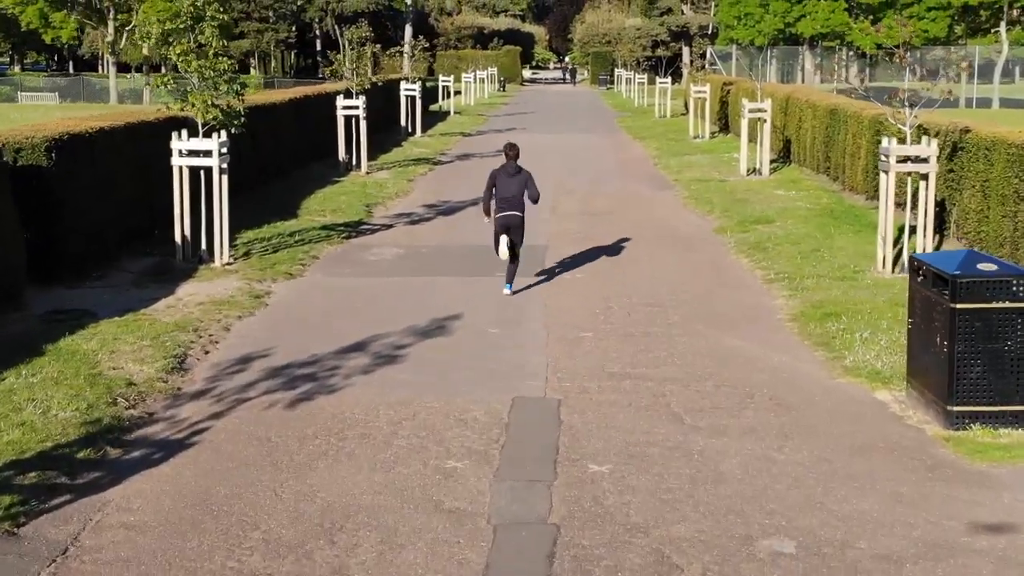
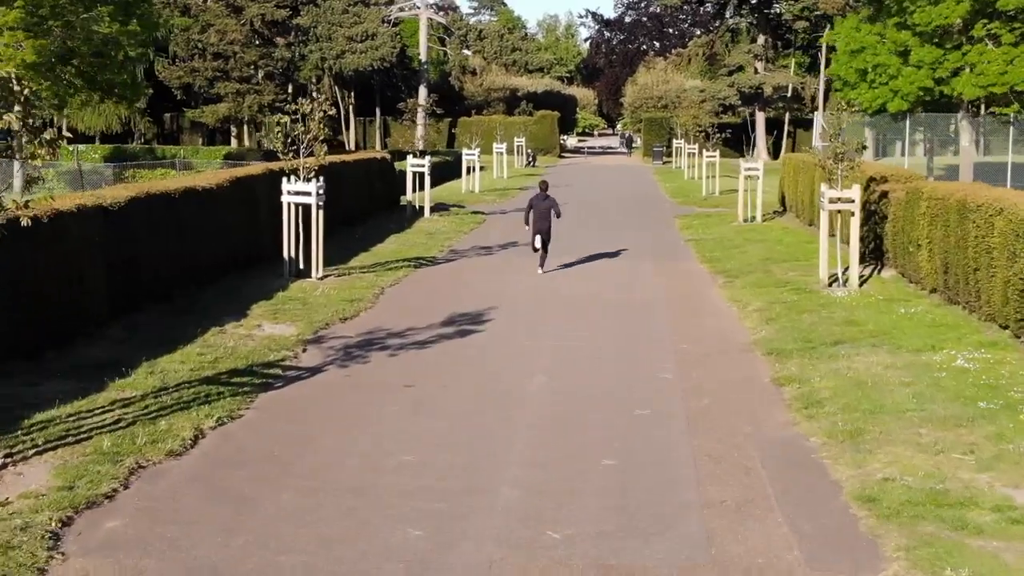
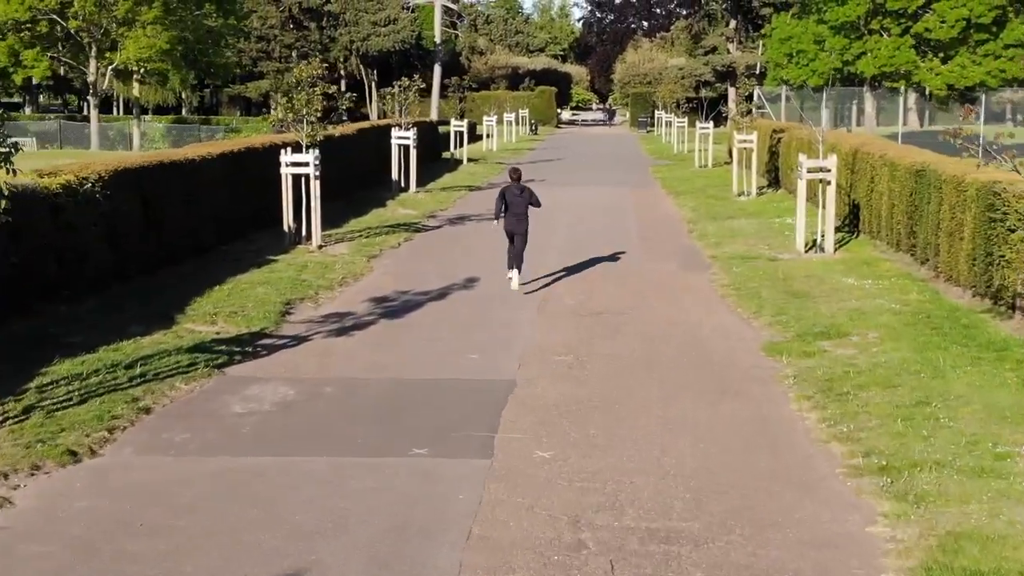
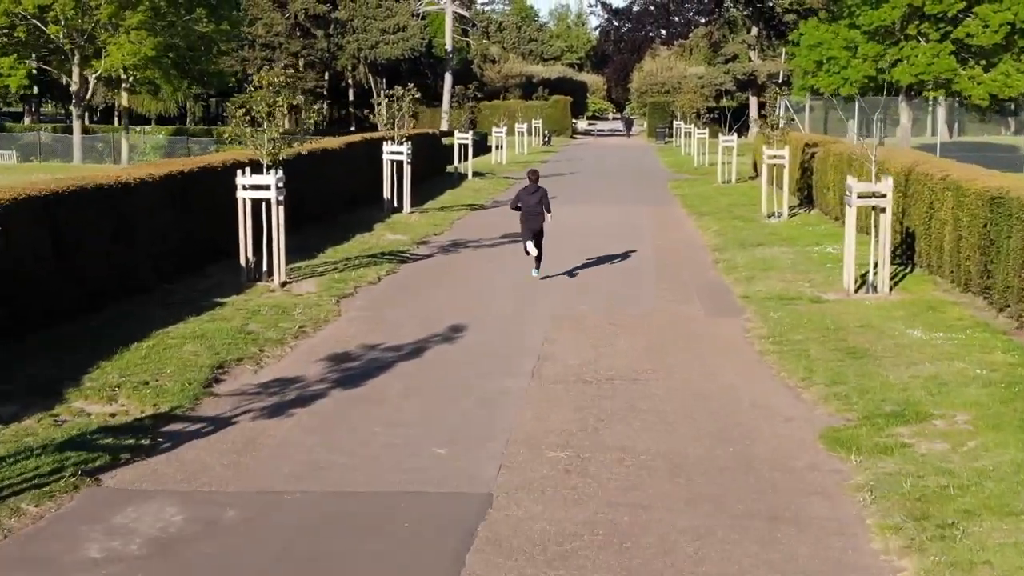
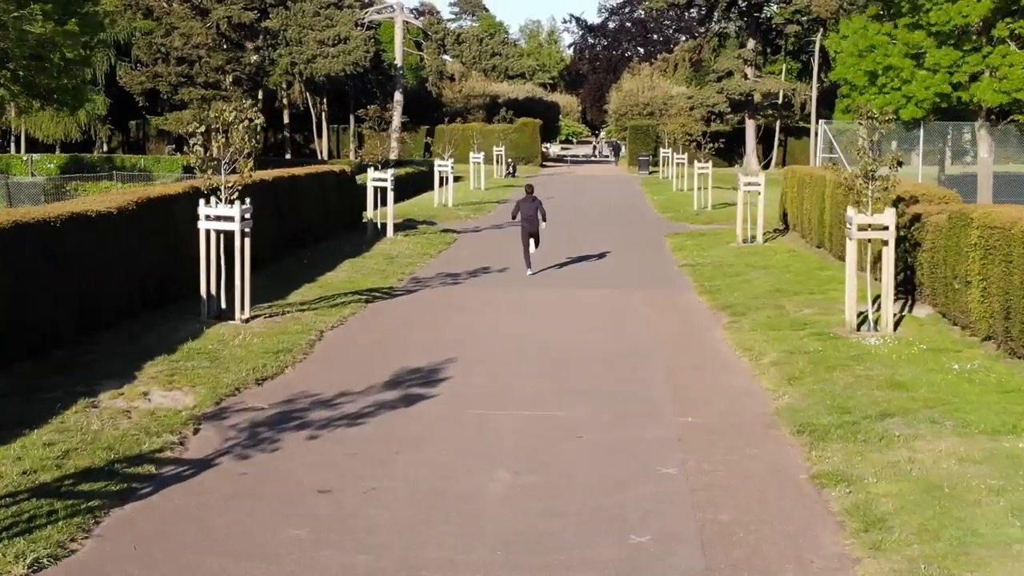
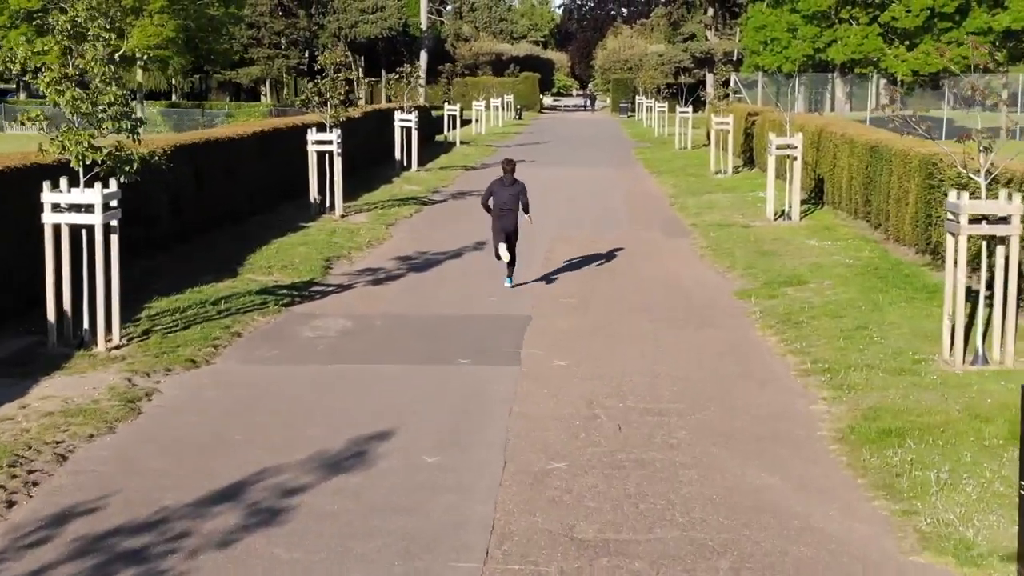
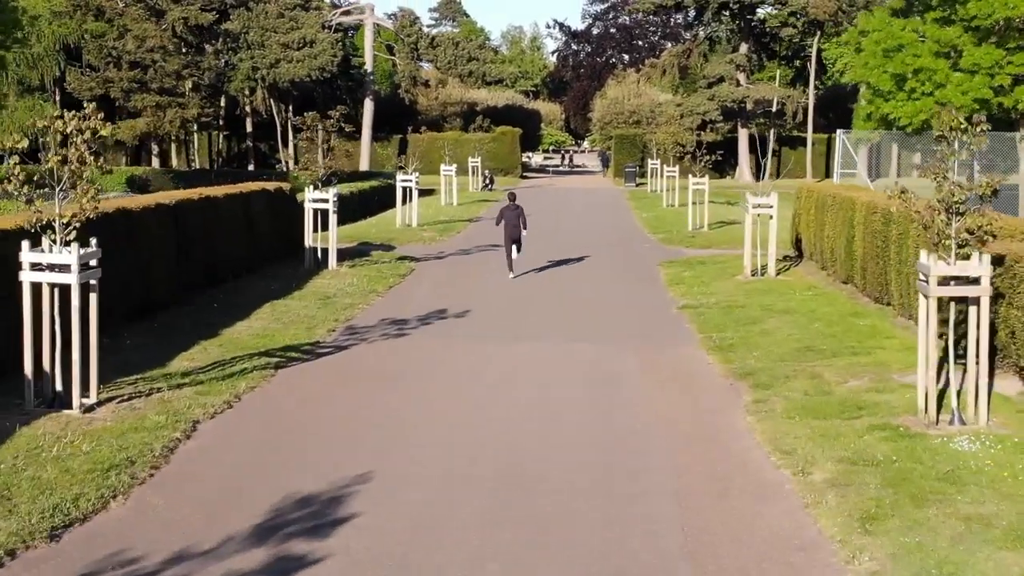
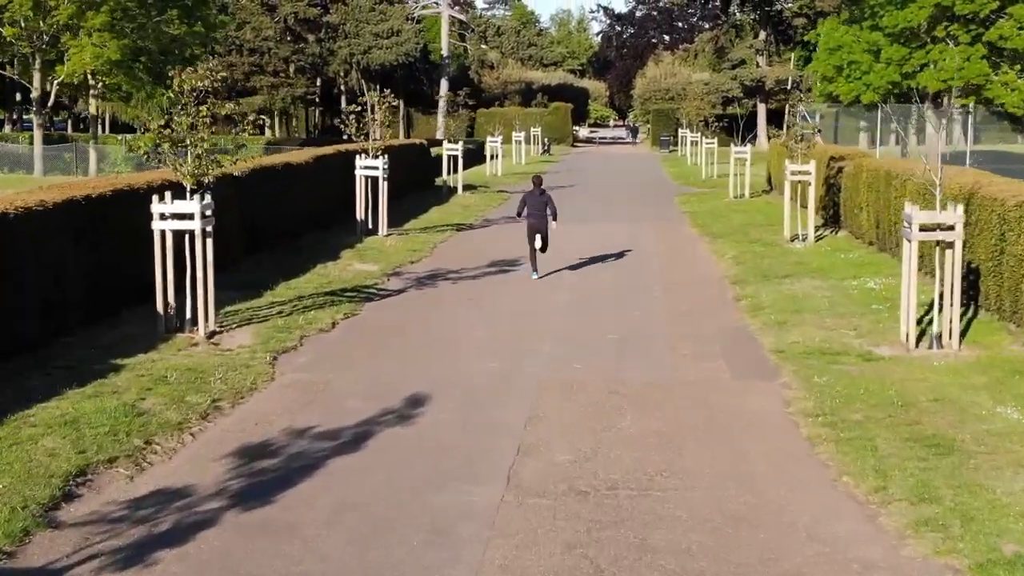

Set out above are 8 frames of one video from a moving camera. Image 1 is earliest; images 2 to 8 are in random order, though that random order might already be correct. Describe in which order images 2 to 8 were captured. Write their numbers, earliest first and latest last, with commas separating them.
6, 3, 4, 8, 2, 5, 7
